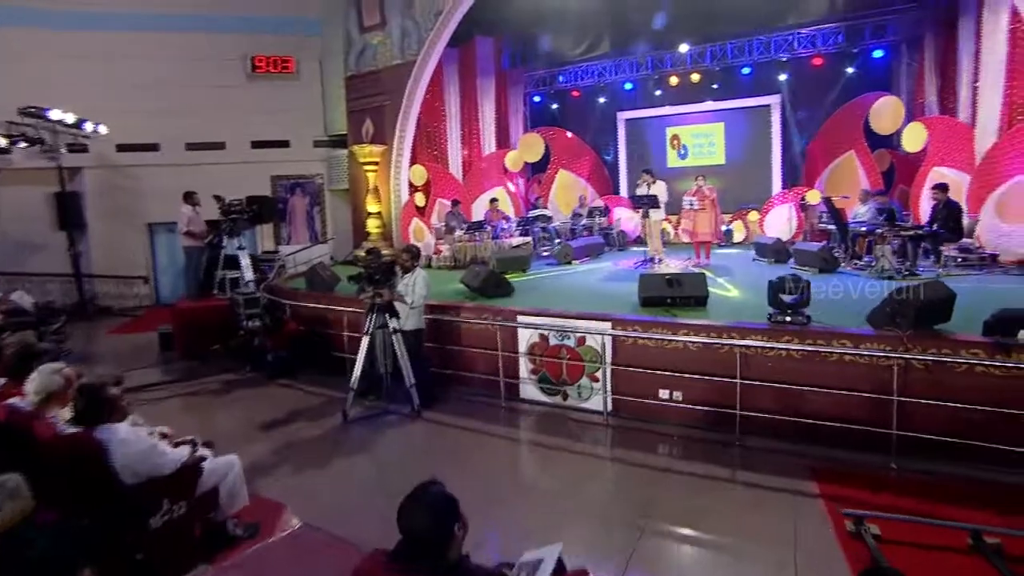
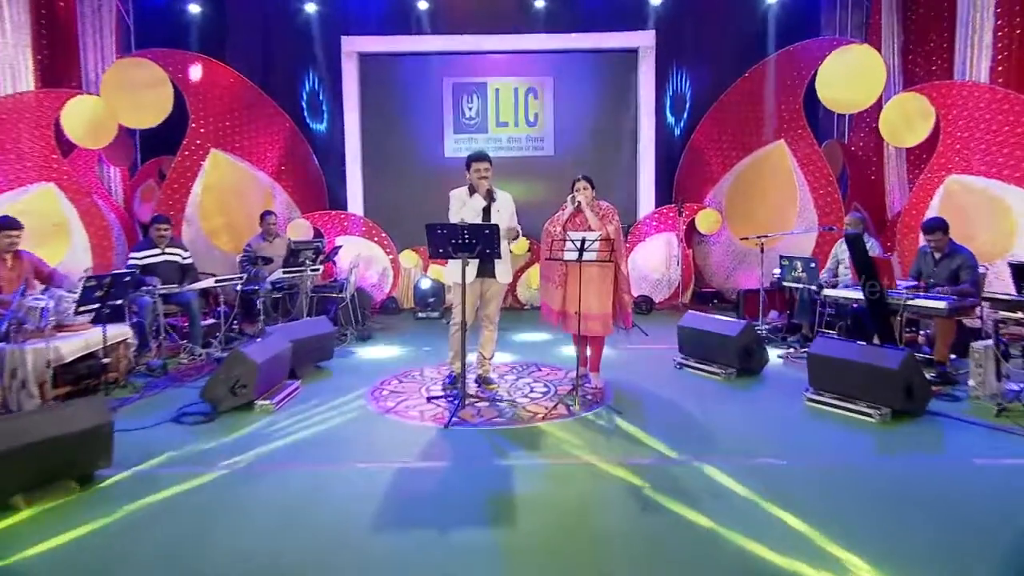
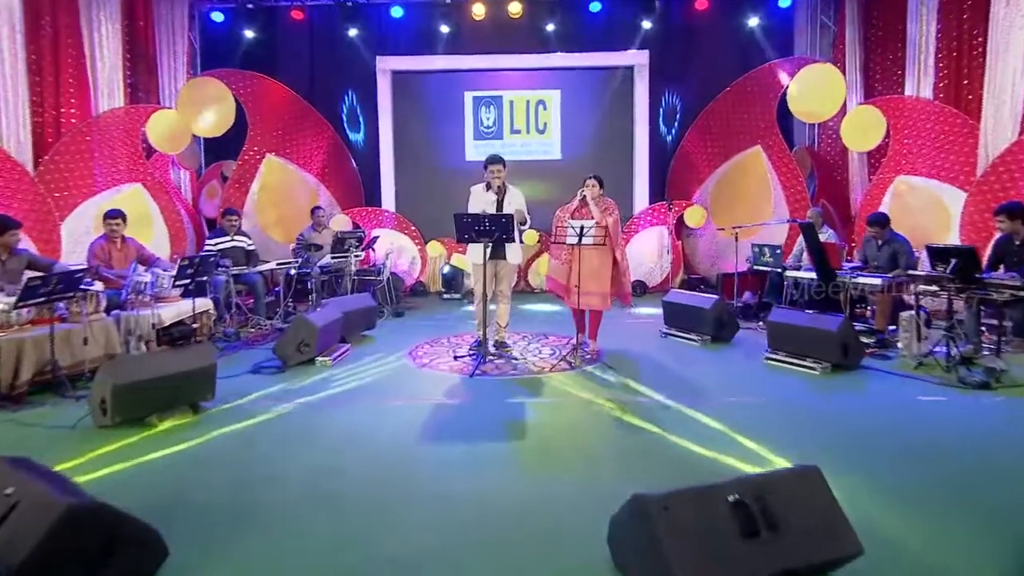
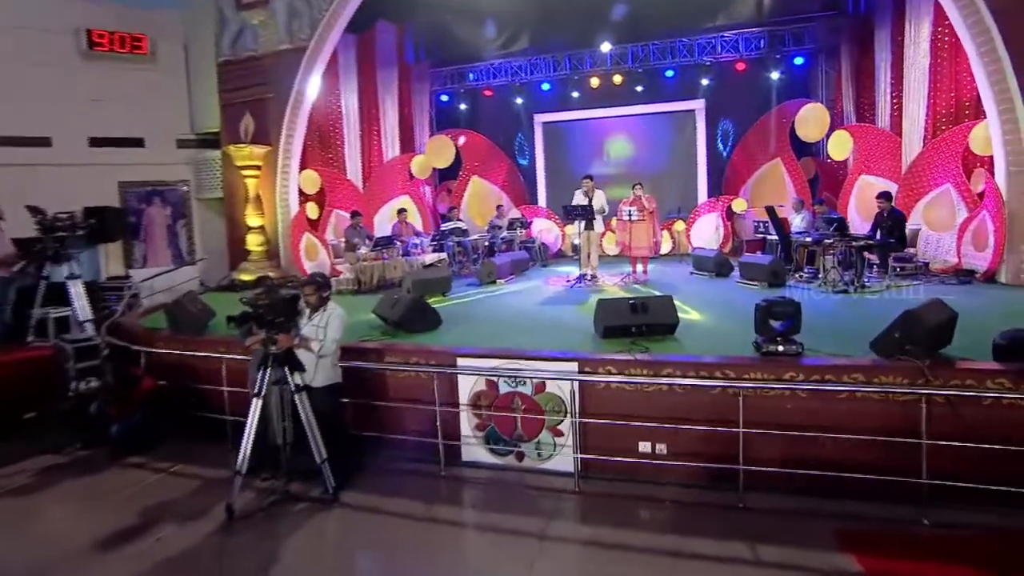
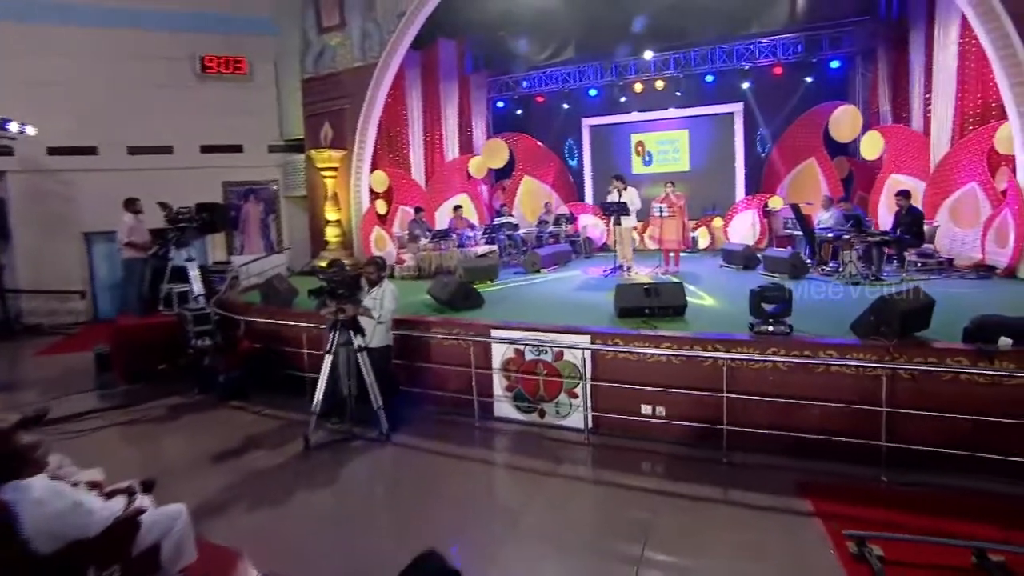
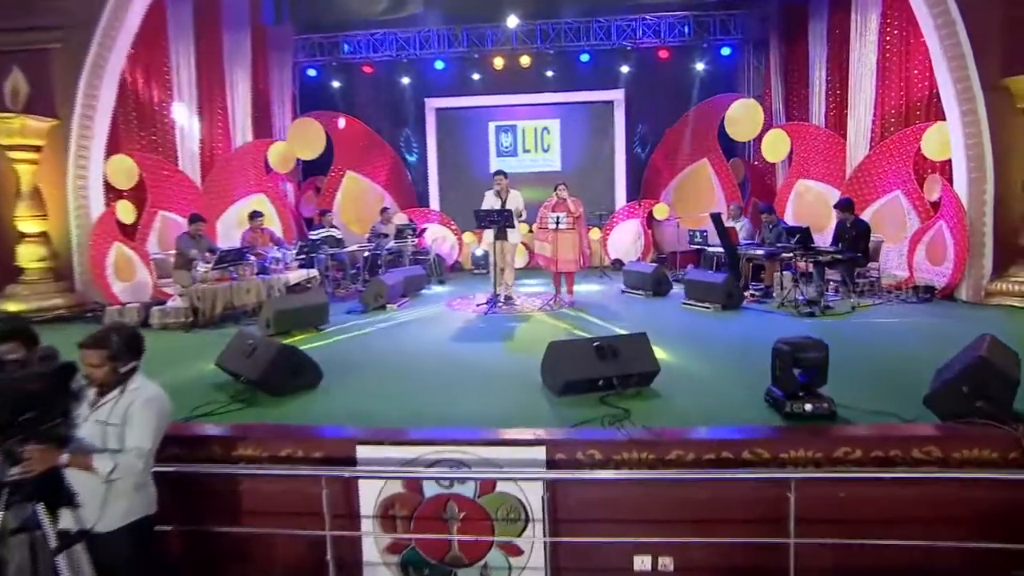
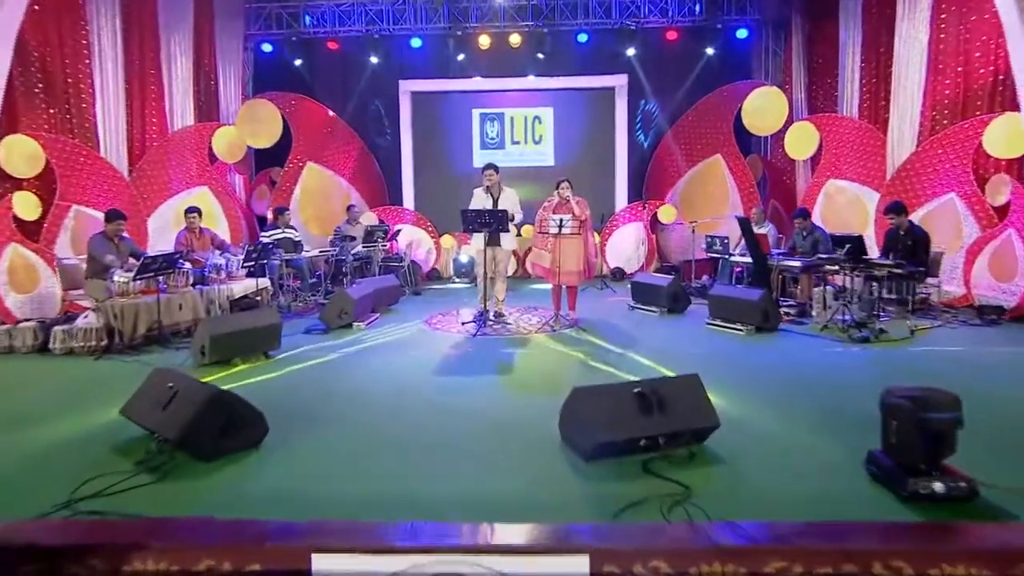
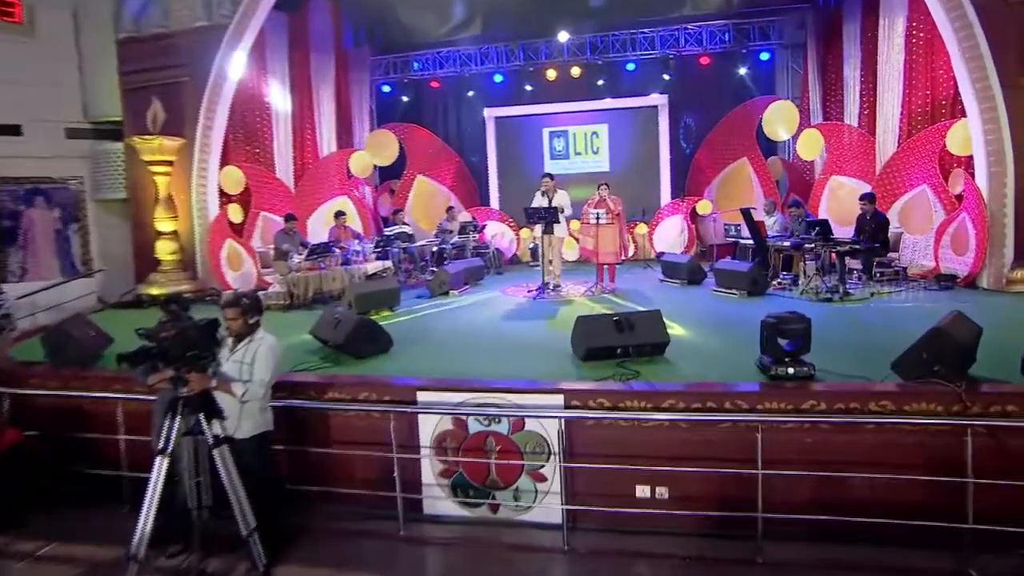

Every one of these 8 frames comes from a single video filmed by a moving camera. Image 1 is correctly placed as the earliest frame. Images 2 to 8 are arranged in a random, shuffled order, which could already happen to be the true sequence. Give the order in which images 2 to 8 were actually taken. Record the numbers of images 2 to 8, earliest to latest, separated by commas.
5, 4, 8, 6, 7, 3, 2
